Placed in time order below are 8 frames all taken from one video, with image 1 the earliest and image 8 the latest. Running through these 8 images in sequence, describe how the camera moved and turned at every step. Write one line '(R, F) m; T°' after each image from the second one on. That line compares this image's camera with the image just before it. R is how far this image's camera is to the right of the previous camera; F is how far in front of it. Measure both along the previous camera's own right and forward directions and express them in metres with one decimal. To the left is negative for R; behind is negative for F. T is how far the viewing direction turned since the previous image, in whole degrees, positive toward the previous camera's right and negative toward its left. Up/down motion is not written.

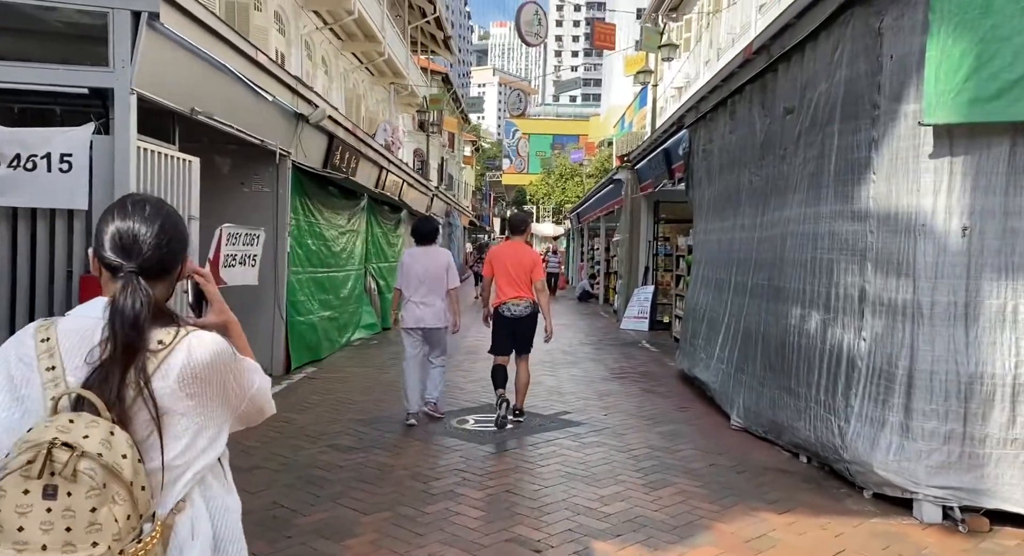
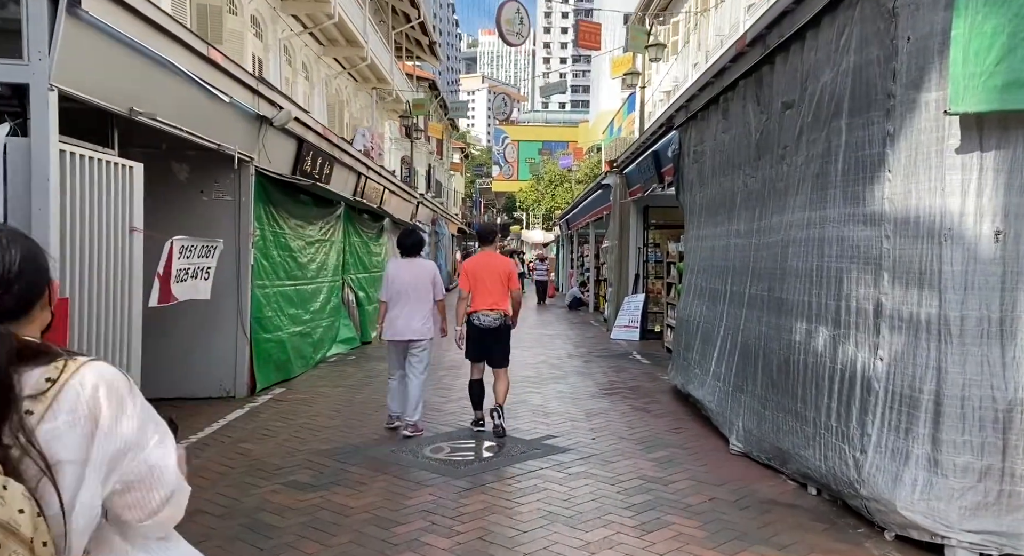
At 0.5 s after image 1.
(+0.1, +0.5) m; +1°
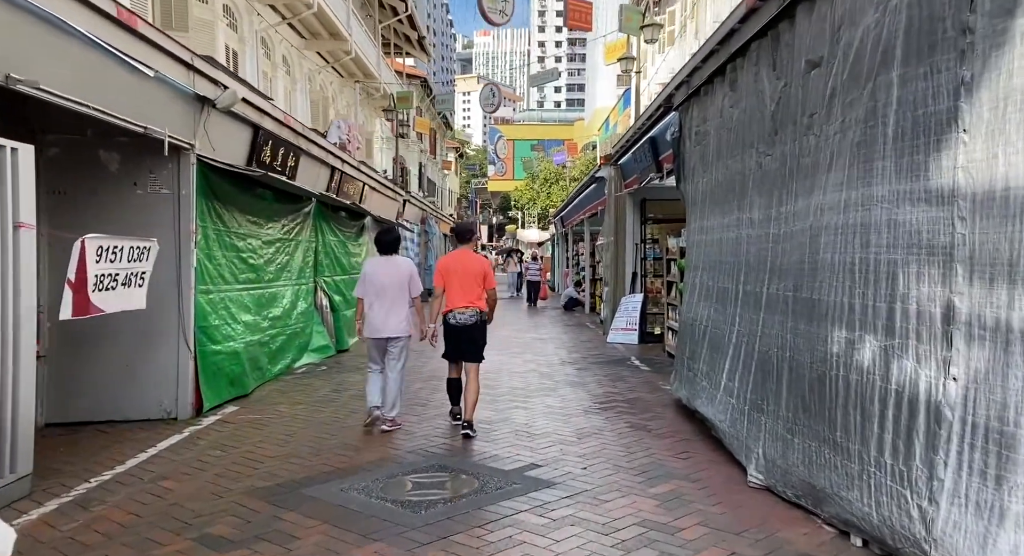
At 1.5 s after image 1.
(+0.2, +1.0) m; 0°
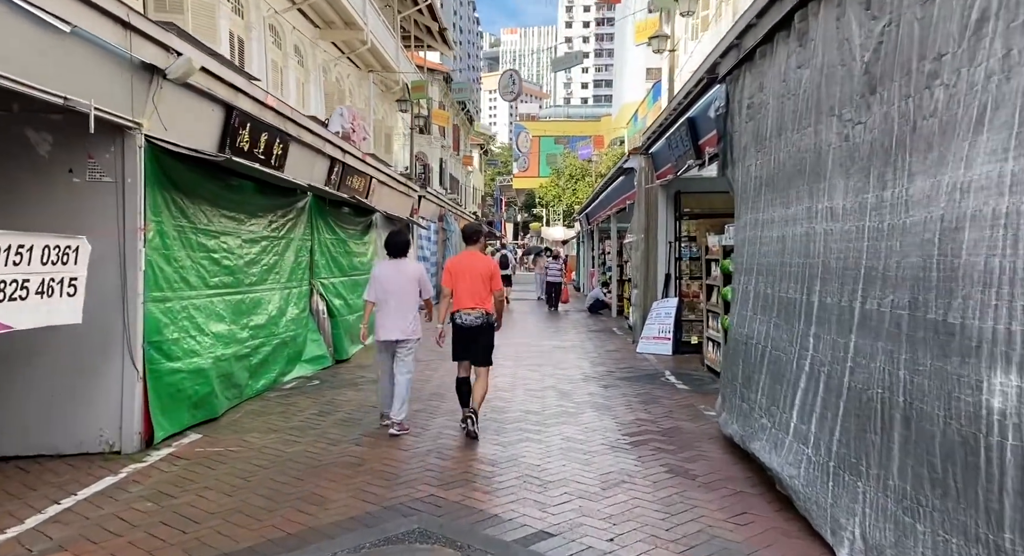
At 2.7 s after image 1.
(+0.1, +1.3) m; -2°
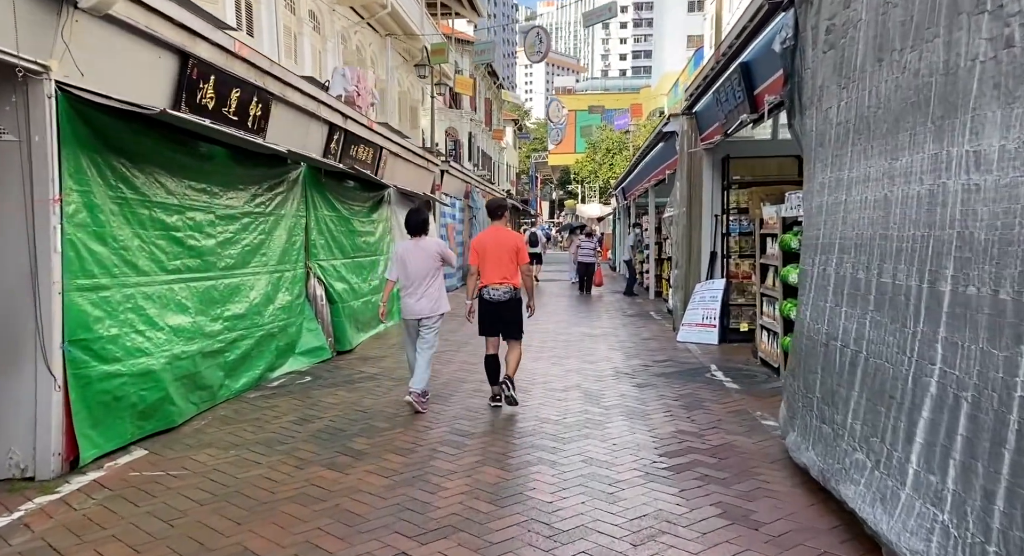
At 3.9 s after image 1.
(+0.2, +1.3) m; -3°
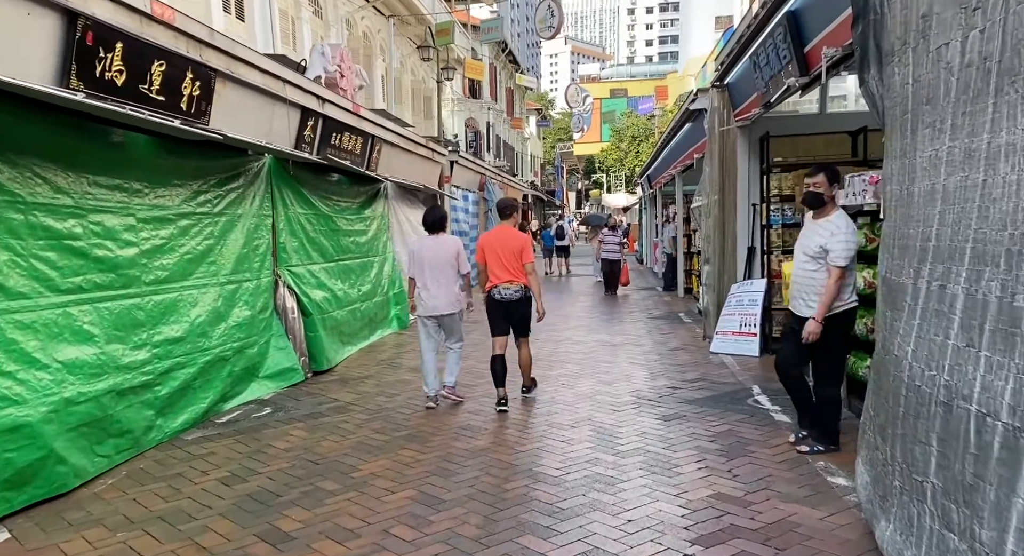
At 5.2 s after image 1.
(+0.3, +1.4) m; -2°
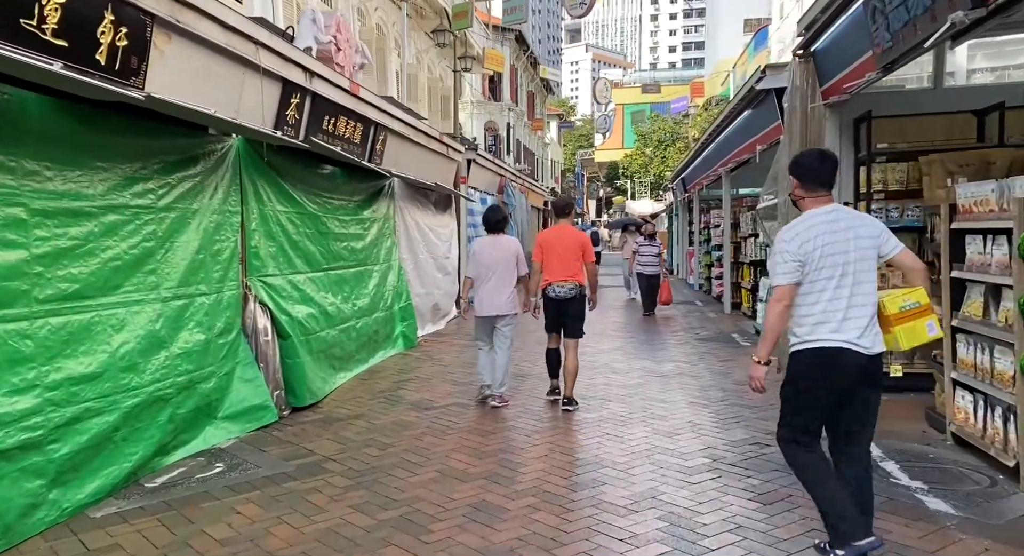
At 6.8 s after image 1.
(-0.1, +1.7) m; -1°
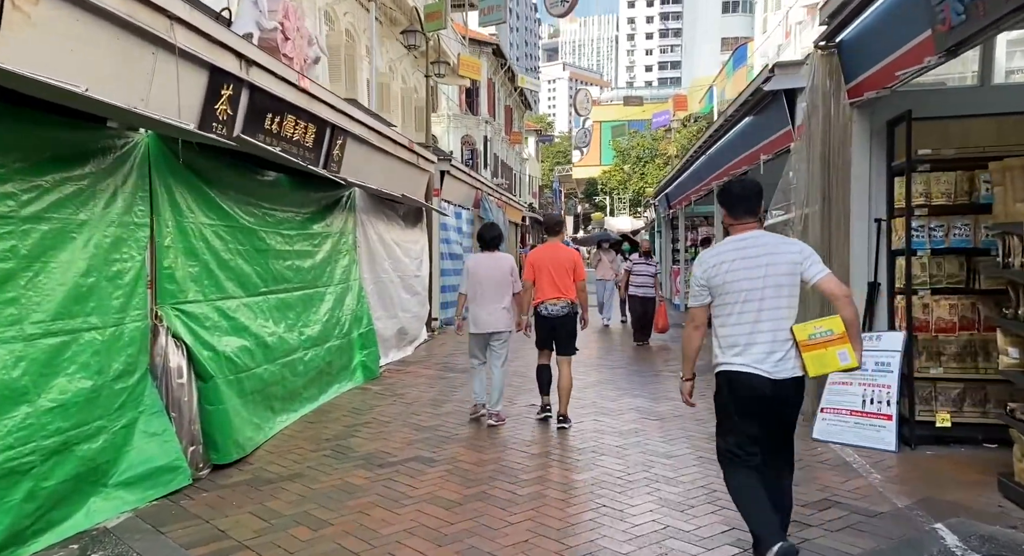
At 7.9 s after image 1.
(0.0, +1.2) m; +2°
